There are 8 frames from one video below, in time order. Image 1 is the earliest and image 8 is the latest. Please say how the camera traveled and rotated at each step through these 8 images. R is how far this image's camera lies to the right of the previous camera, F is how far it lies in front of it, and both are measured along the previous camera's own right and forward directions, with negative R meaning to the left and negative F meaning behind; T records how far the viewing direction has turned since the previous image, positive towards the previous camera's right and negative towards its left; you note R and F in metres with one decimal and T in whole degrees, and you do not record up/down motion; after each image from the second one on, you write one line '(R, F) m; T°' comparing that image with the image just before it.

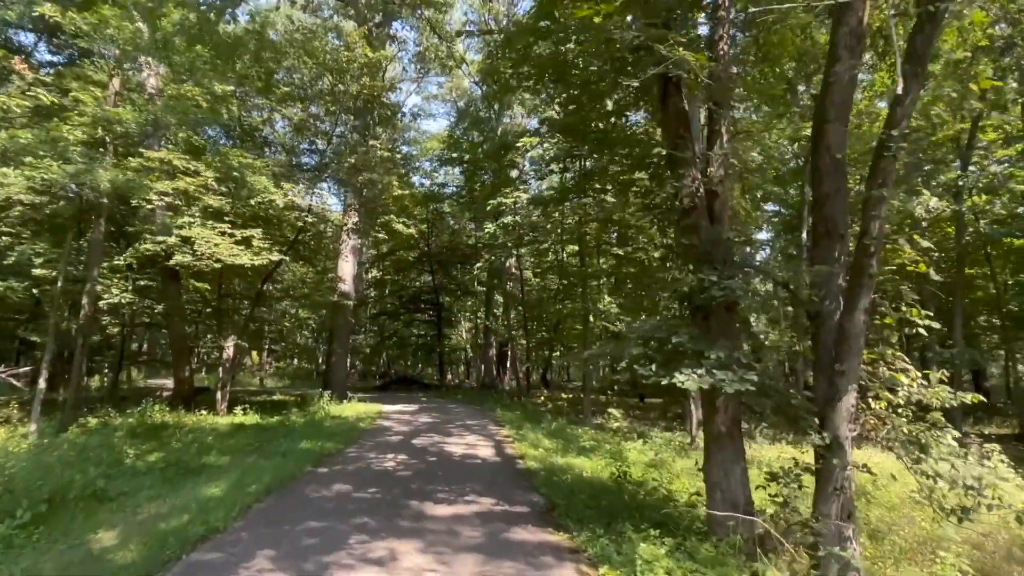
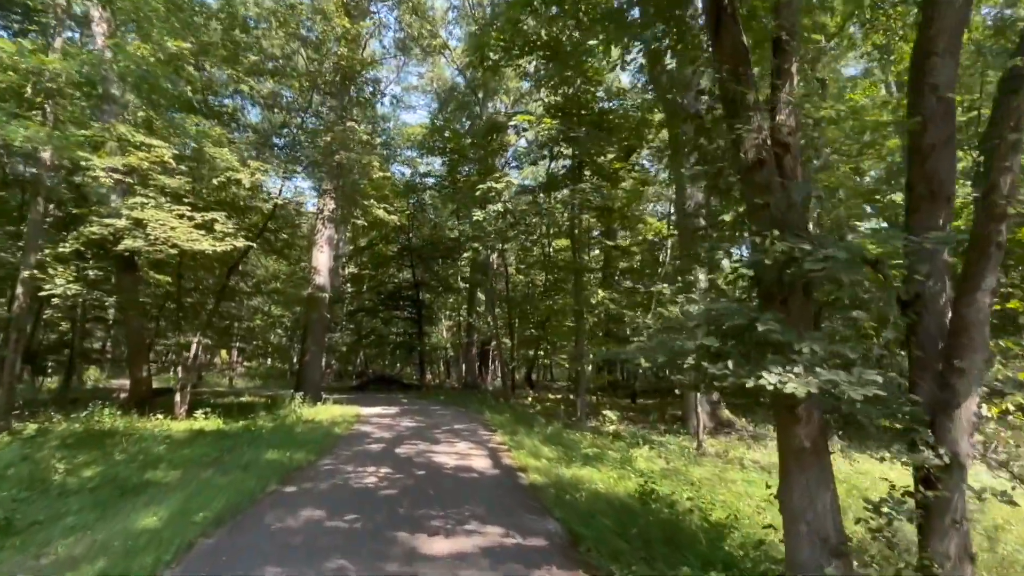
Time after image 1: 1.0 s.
(-0.3, +1.3) m; +2°
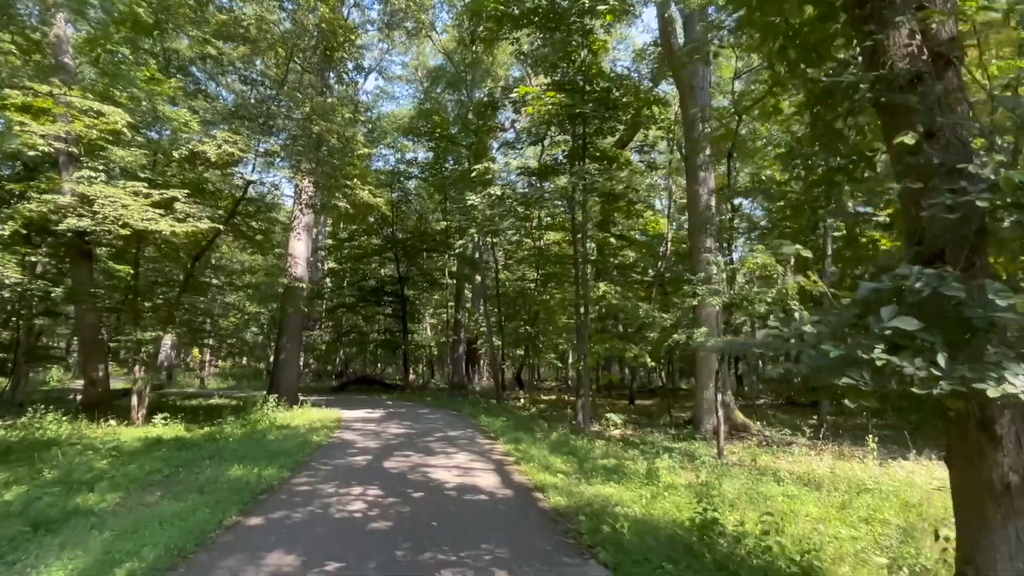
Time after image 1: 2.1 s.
(-0.4, +1.4) m; +2°
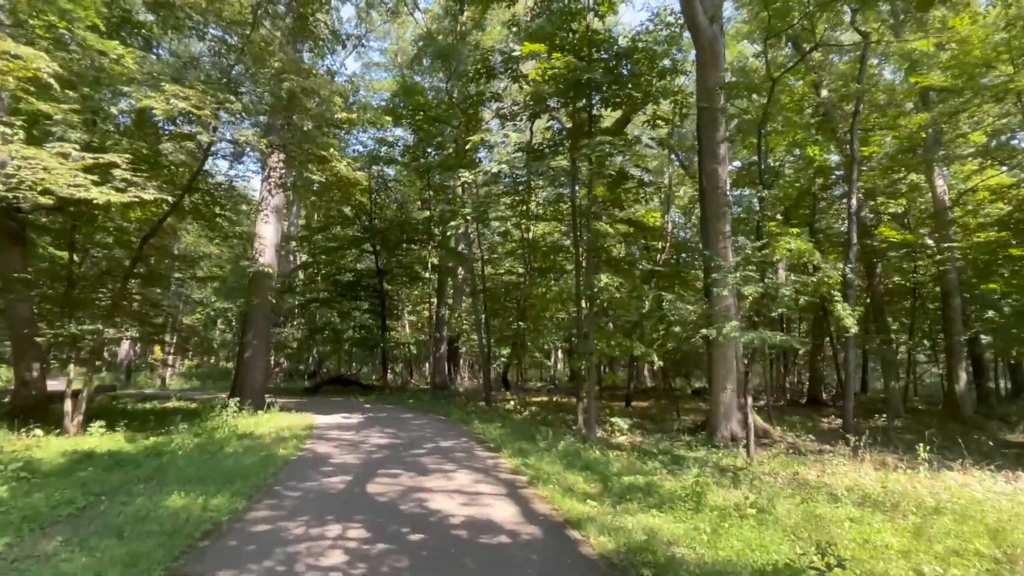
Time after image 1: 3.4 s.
(-0.4, +1.6) m; +2°
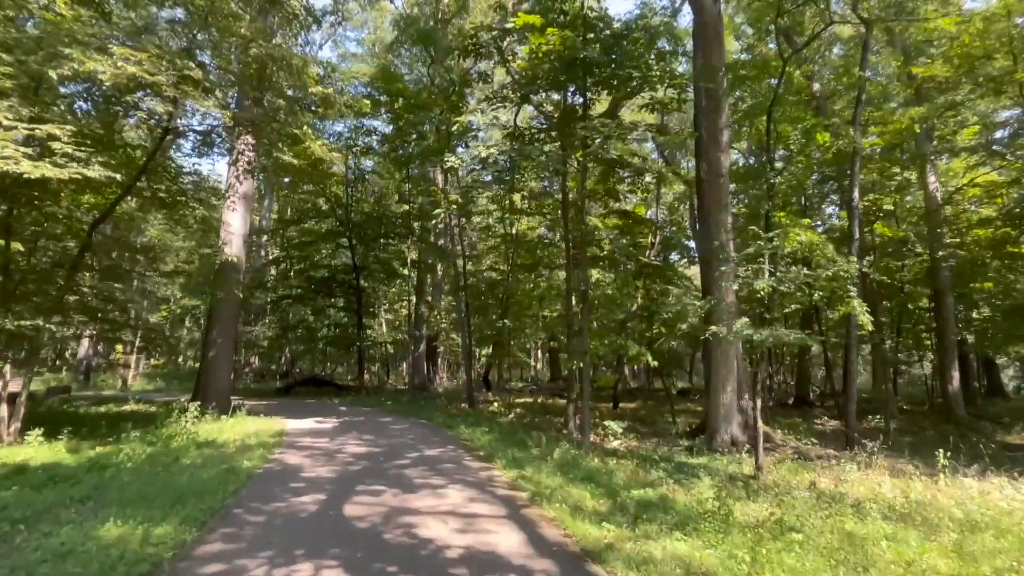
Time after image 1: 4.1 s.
(-0.2, +0.9) m; +2°
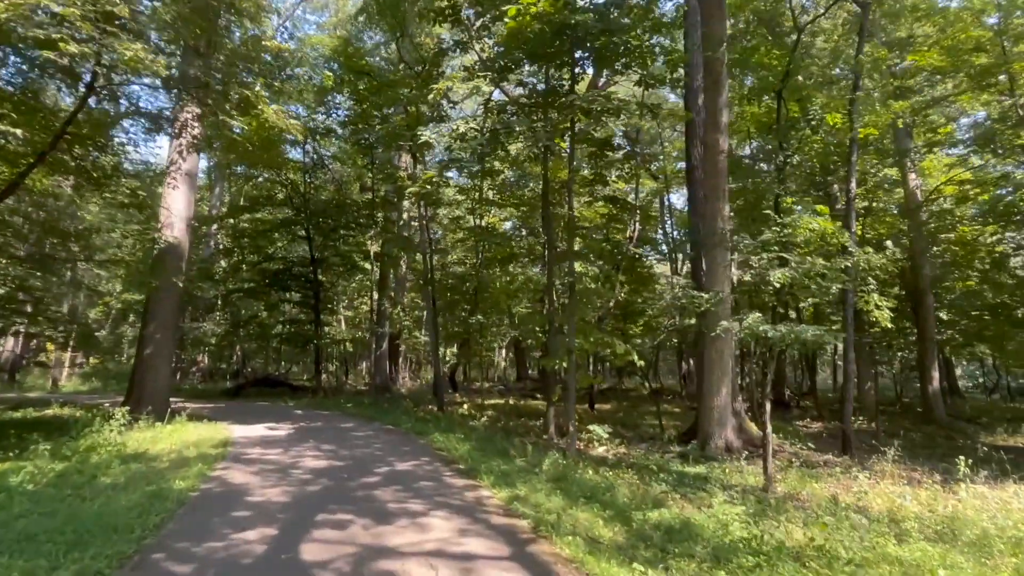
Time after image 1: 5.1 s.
(-0.3, +1.2) m; +4°
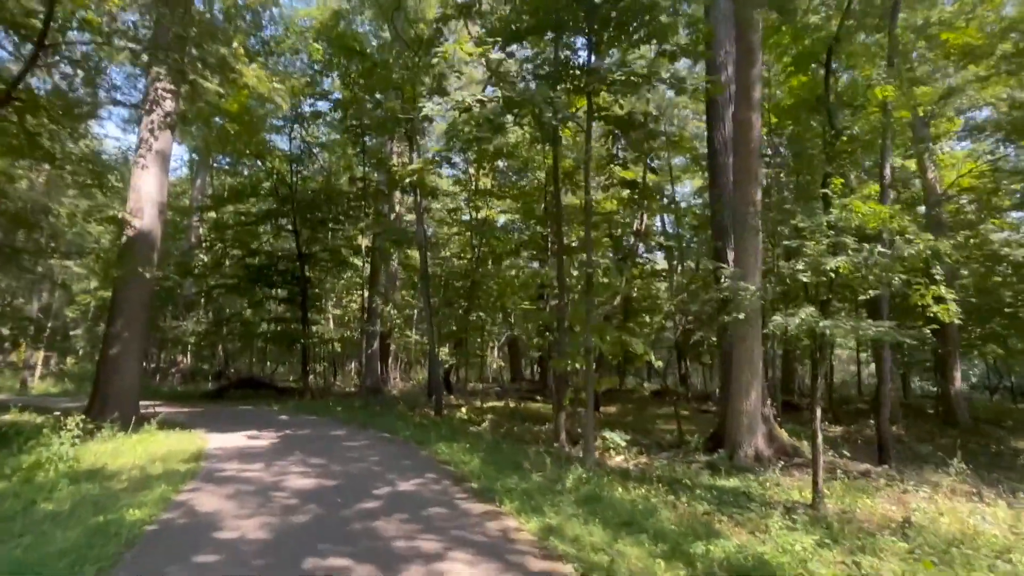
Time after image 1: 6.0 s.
(-0.4, +1.1) m; +1°
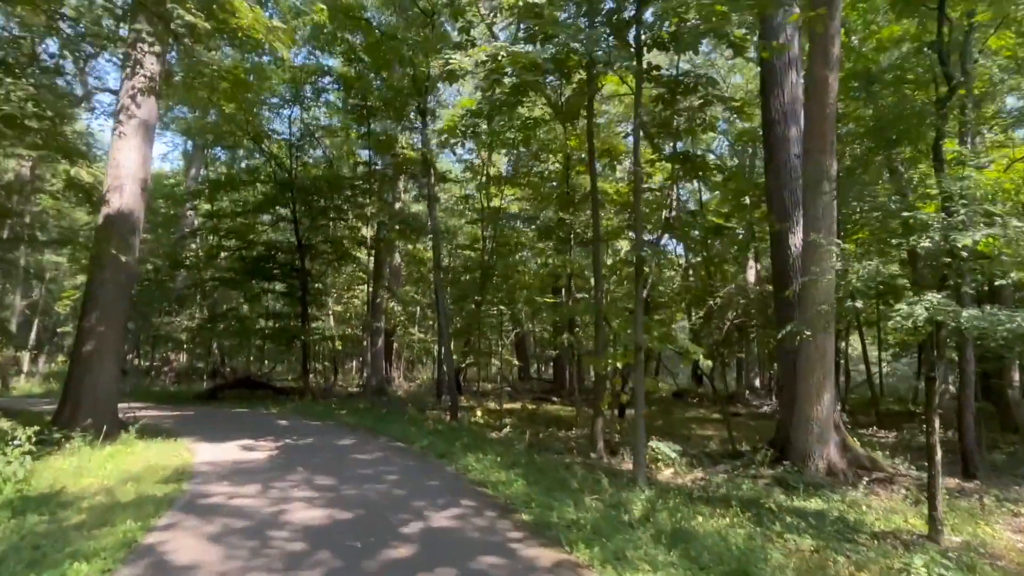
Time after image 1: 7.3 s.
(-0.6, +1.4) m; 0°
